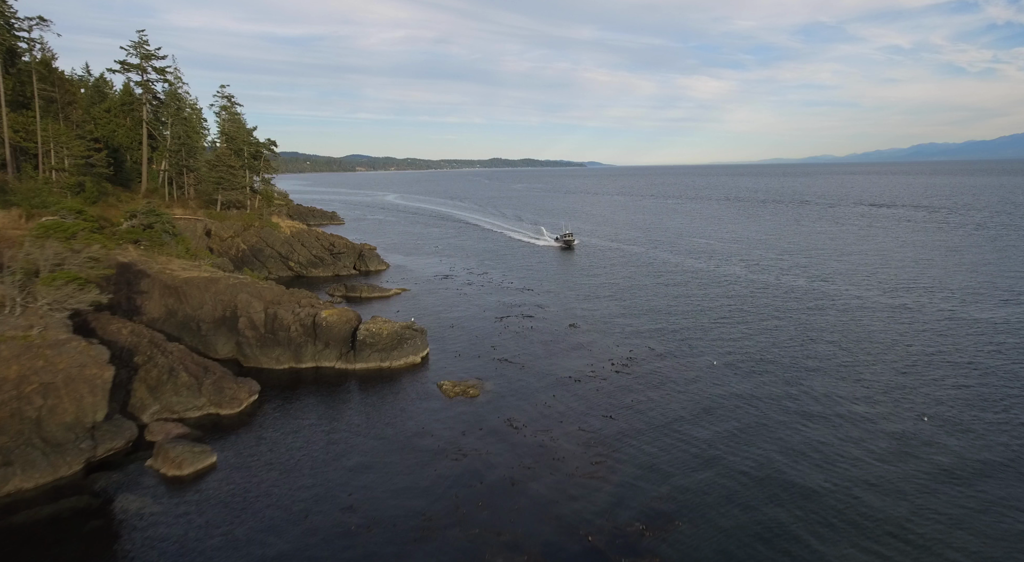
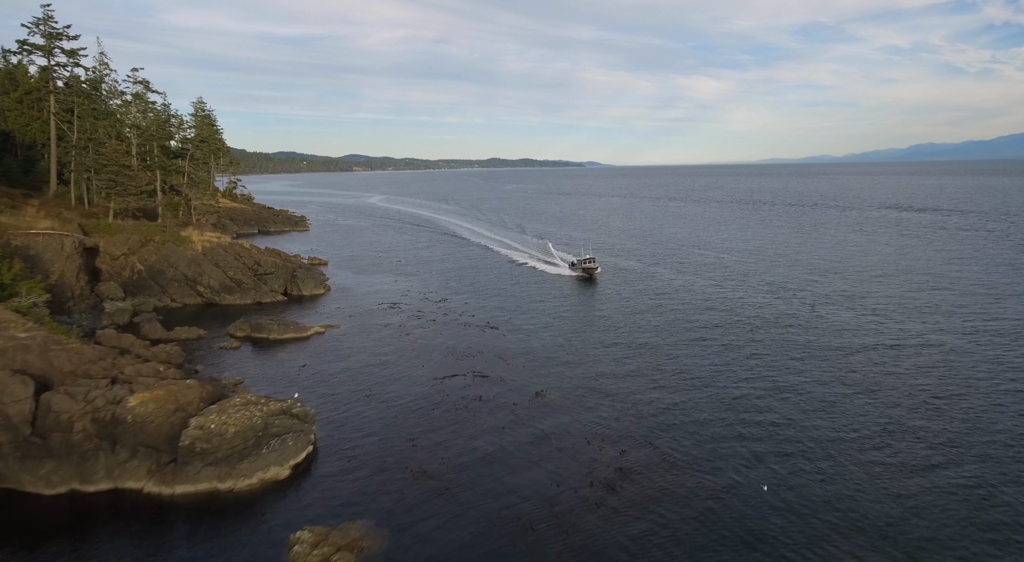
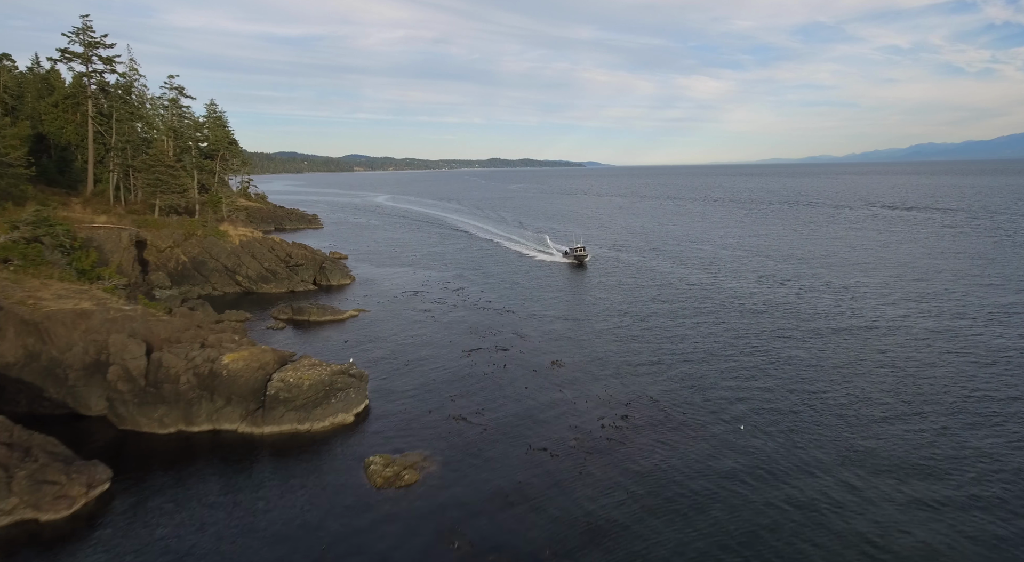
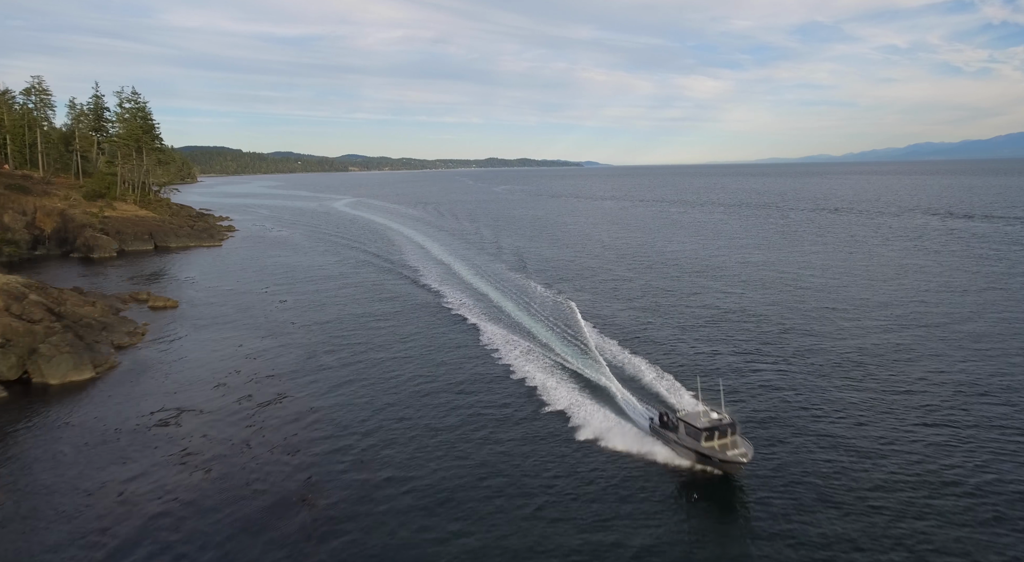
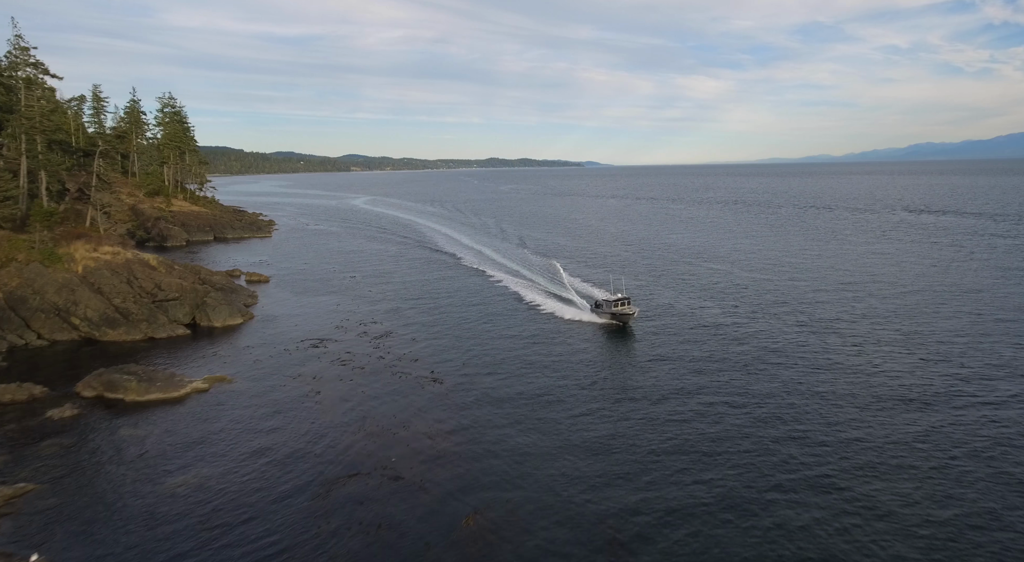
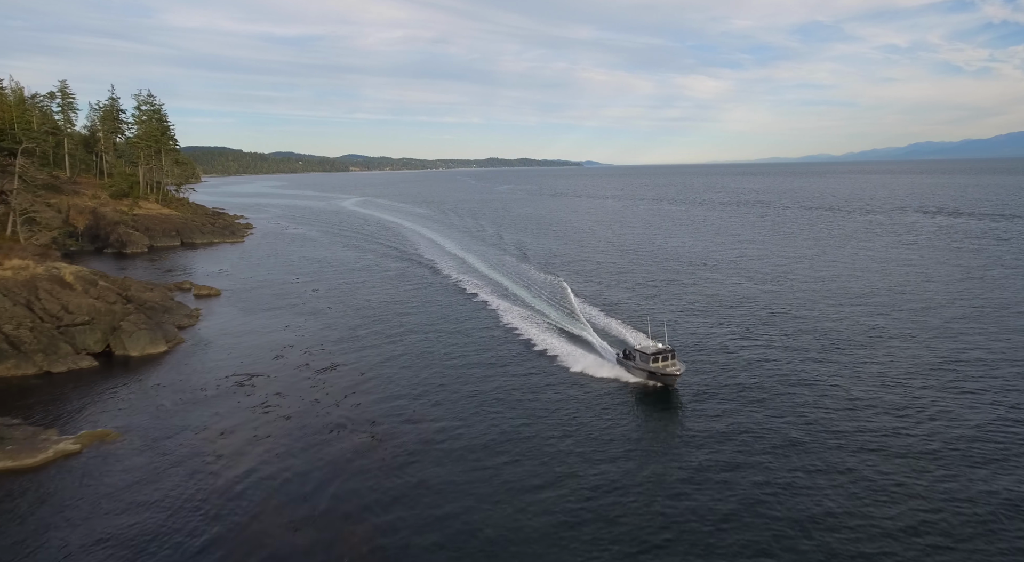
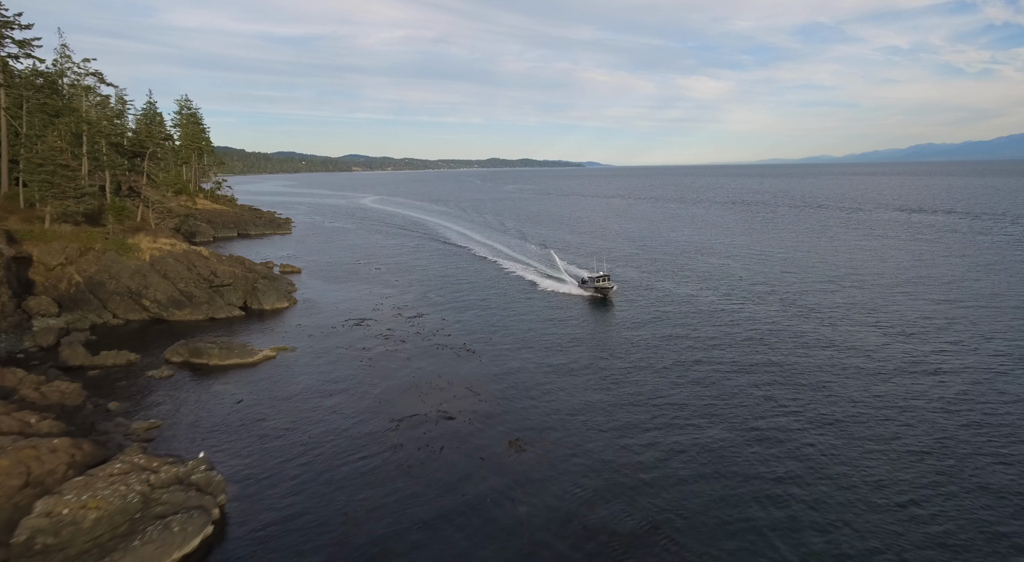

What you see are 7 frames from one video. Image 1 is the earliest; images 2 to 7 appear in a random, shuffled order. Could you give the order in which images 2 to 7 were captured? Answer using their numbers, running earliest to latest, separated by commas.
3, 2, 7, 5, 6, 4
